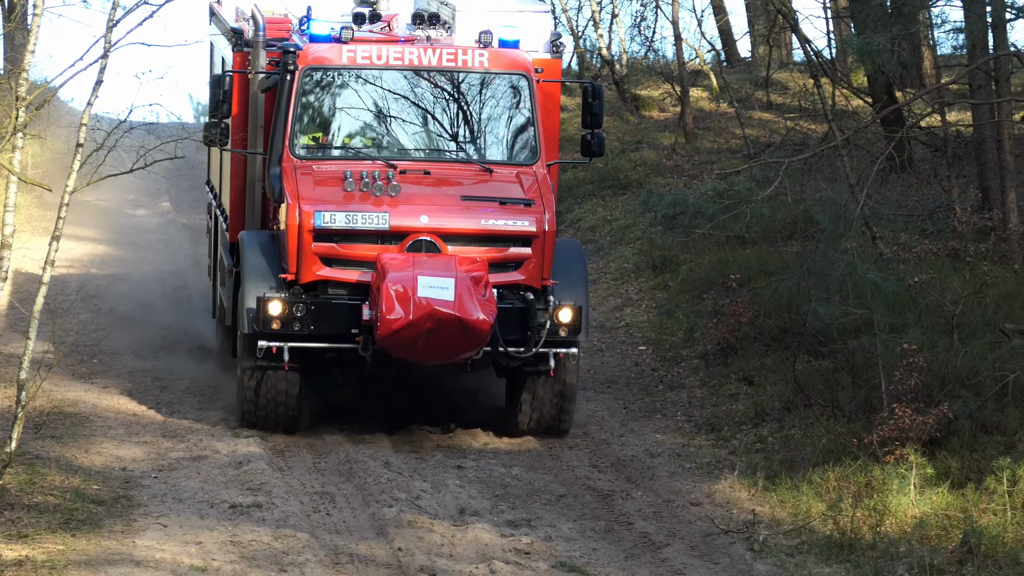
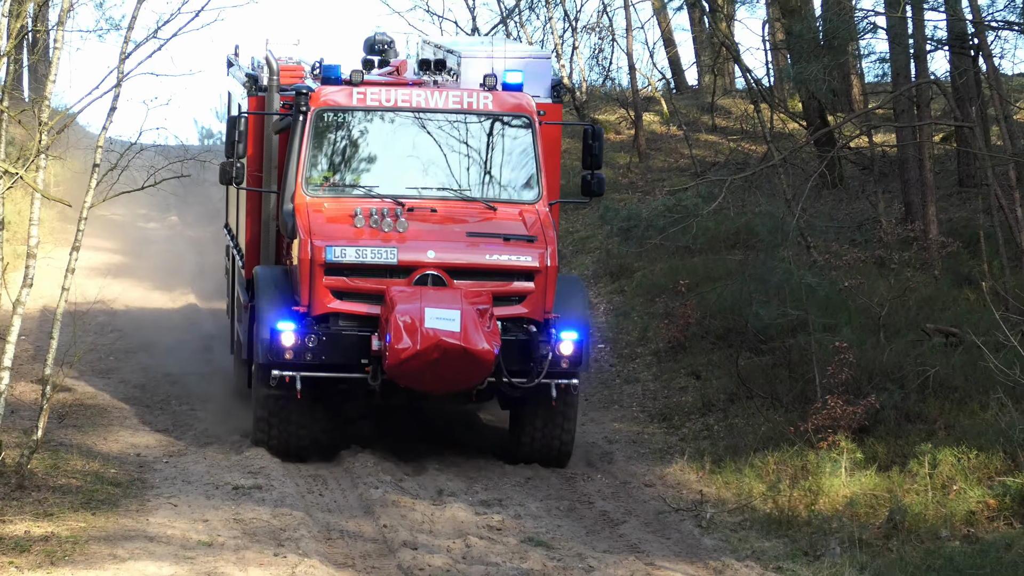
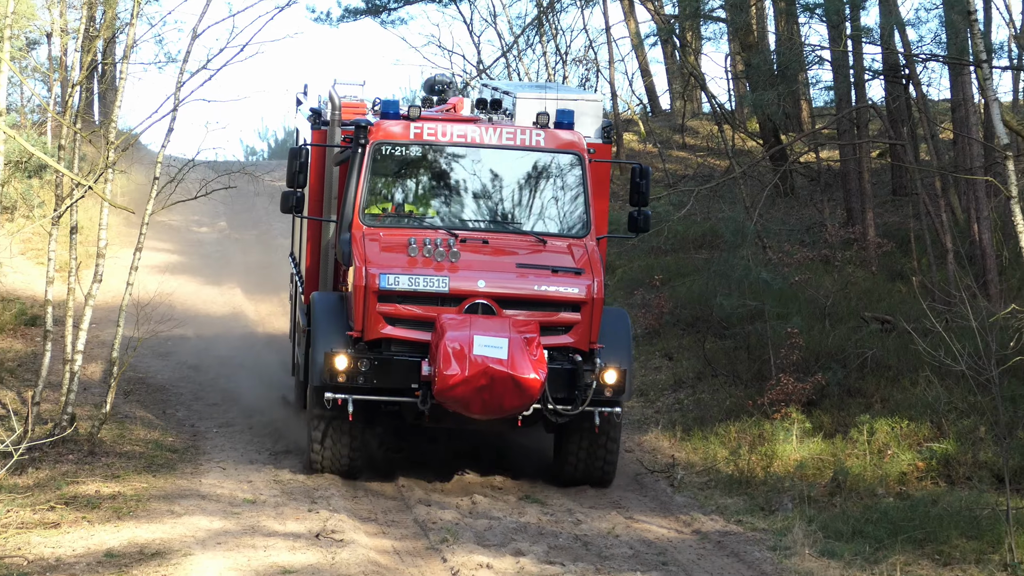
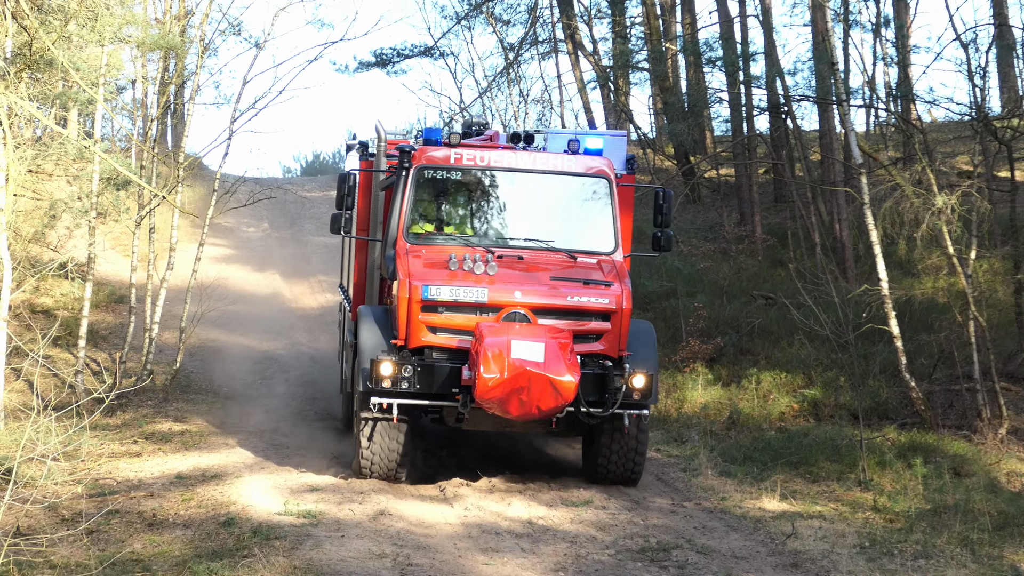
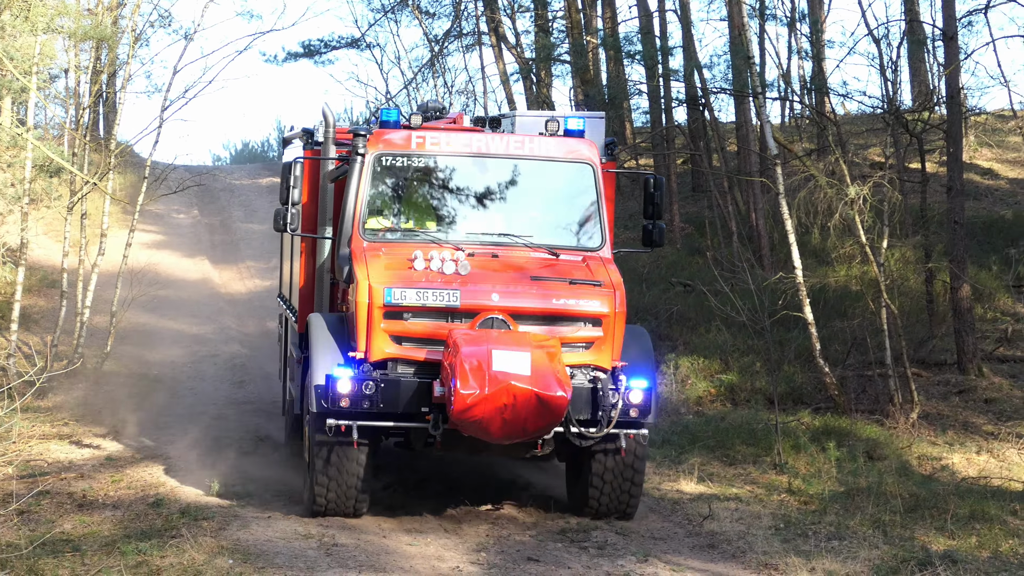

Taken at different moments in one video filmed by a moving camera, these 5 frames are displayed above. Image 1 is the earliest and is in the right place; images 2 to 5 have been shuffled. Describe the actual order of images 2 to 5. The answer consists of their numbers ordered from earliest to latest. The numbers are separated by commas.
2, 3, 4, 5
